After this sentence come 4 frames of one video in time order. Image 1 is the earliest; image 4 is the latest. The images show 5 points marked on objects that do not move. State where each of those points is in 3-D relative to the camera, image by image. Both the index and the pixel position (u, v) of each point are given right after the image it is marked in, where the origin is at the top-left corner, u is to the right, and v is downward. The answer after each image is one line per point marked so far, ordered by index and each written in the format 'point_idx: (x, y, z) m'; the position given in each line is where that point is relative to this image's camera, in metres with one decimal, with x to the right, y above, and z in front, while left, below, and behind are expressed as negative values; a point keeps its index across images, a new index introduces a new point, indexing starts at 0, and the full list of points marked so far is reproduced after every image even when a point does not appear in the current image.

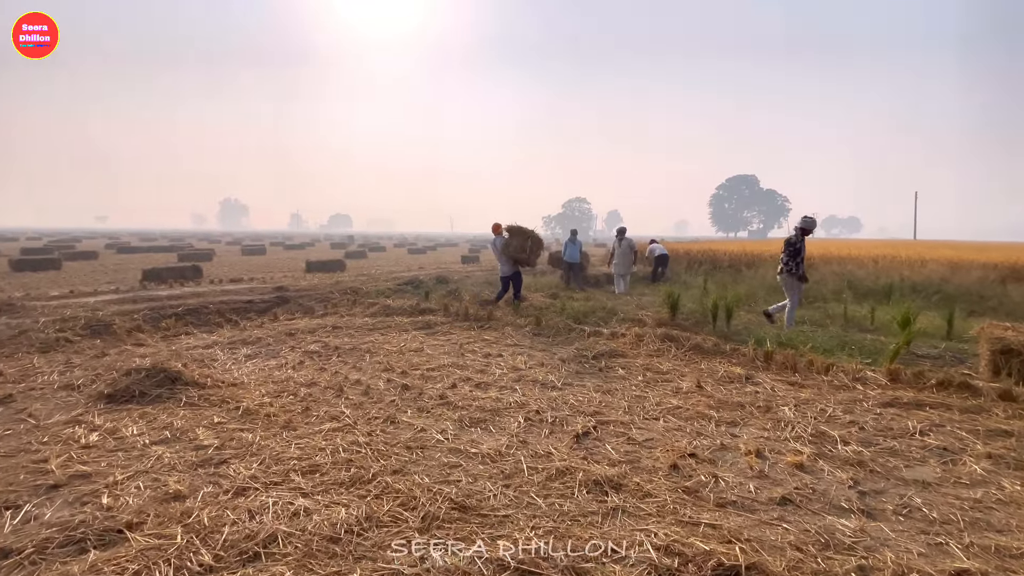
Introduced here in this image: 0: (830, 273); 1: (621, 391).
0: (+8.4, +0.4, +12.2) m
1: (+1.1, -1.1, +4.8) m
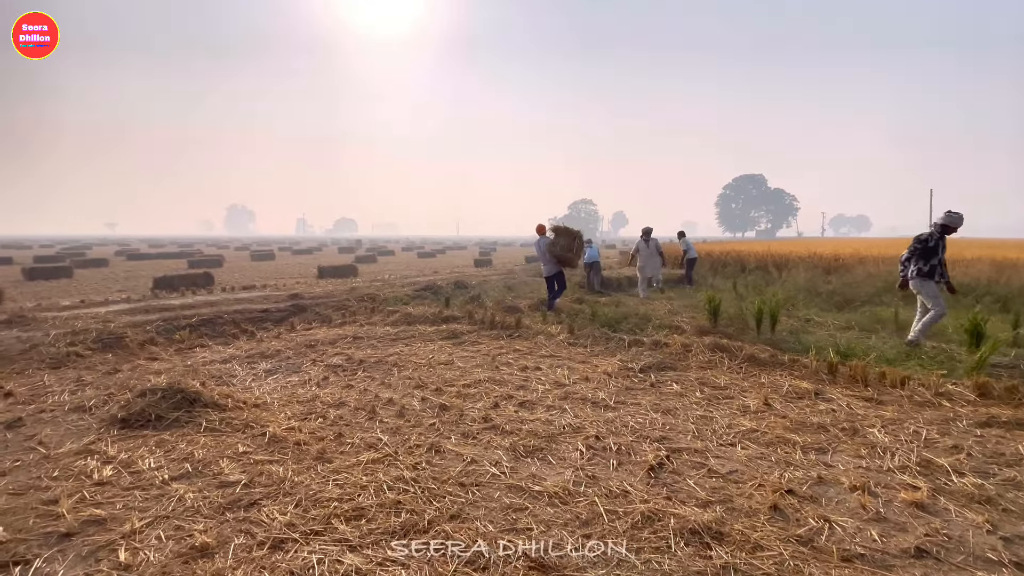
0: (+8.9, +0.3, +11.6) m
1: (+1.6, -1.1, +4.4) m
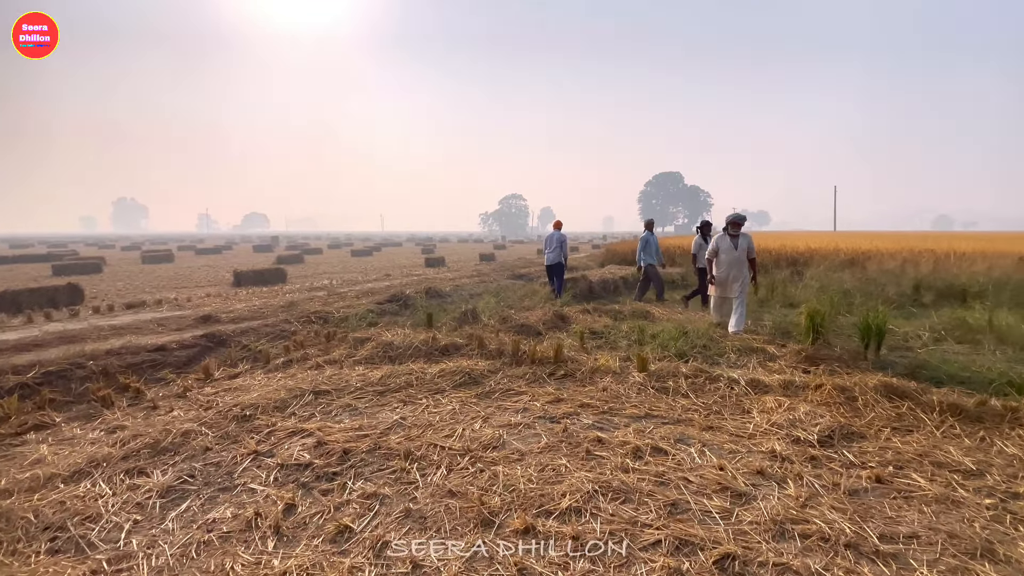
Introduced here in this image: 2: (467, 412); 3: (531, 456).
0: (+8.6, +0.4, +10.7) m
1: (+2.5, -1.3, +2.4) m
2: (-0.4, -1.1, +4.1) m
3: (+0.1, -1.2, +3.3) m
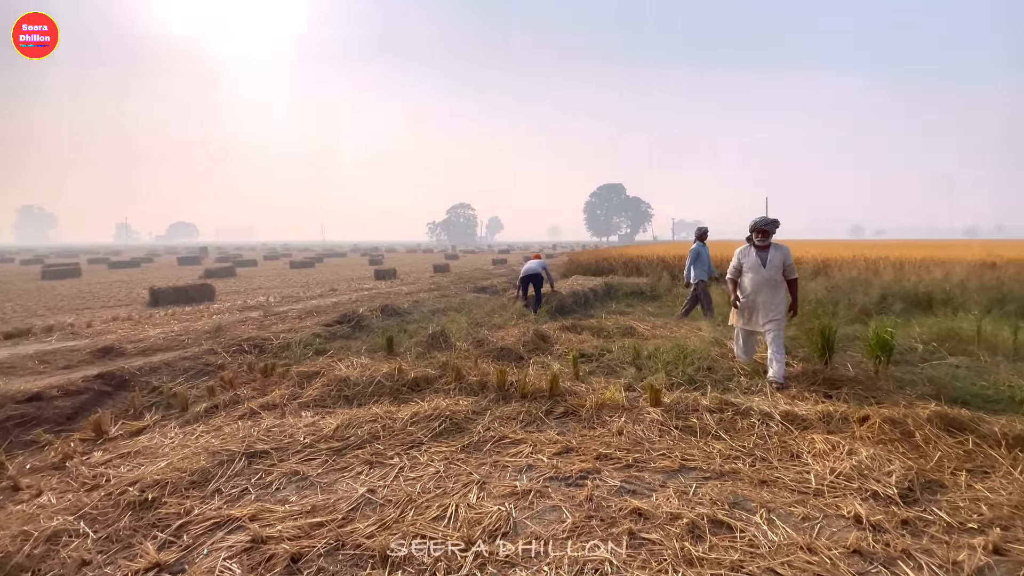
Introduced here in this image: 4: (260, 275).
0: (+7.8, +0.2, +10.7) m
1: (+2.7, -1.4, +1.8) m
2: (-0.4, -1.3, +3.2) m
3: (+0.2, -1.4, +2.5) m
4: (-10.6, +0.5, +19.6) m
